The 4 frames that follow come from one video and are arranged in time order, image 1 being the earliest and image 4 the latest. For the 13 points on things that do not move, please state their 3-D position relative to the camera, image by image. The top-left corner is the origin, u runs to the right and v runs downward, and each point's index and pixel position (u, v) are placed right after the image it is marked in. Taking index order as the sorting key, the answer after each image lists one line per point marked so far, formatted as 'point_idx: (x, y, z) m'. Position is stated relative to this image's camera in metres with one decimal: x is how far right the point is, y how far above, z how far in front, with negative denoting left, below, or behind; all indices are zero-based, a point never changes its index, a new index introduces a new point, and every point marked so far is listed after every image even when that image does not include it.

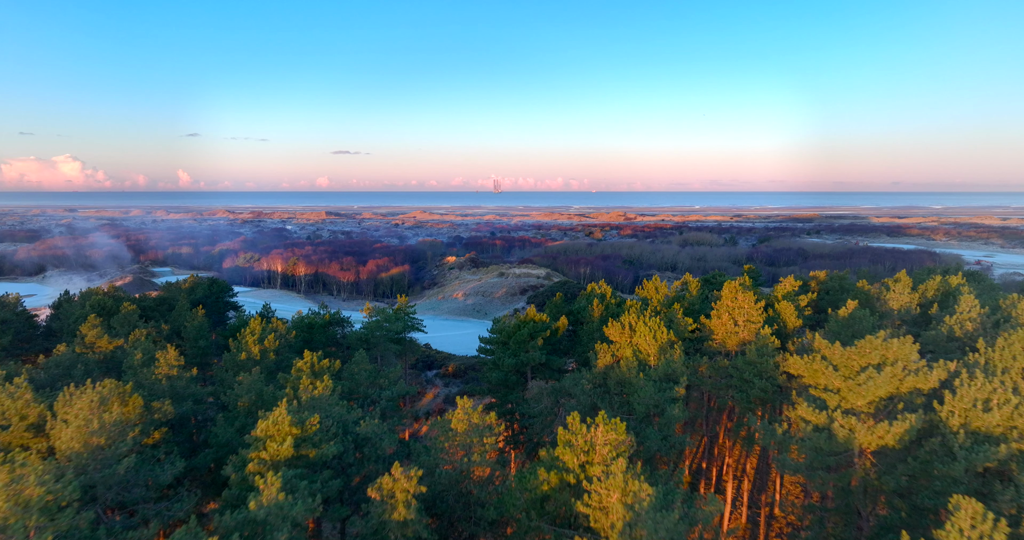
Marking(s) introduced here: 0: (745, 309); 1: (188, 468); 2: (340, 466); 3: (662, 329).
0: (+7.0, -1.2, +14.3) m
1: (-7.3, -4.4, +10.6) m
2: (-3.4, -3.9, +9.5) m
3: (+4.2, -1.7, +13.3) m
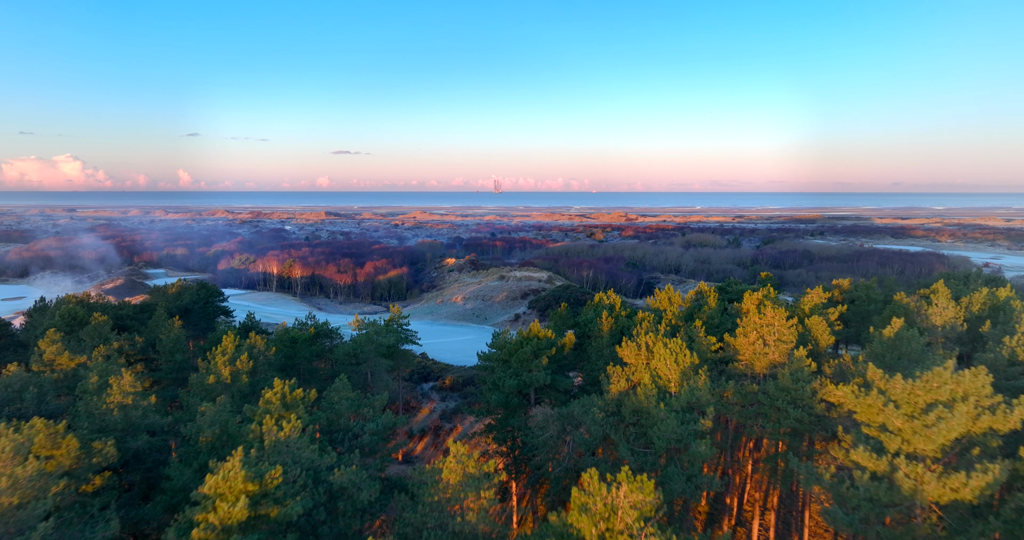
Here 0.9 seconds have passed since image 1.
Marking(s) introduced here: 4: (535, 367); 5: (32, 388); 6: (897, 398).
0: (+7.1, -1.5, +12.8) m
1: (-7.2, -4.8, +9.1) m
2: (-3.4, -4.2, +7.9) m
3: (+4.3, -2.0, +11.8) m
4: (+0.7, -2.9, +14.5) m
5: (-13.0, -3.2, +12.9) m
6: (+7.2, -2.4, +8.8) m
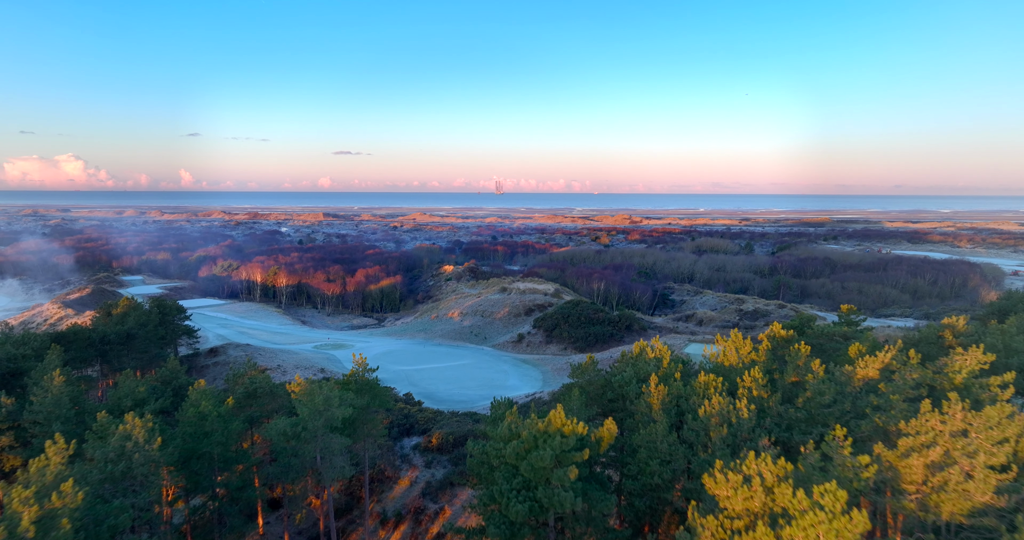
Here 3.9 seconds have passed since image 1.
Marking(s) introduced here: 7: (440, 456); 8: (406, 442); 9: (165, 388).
0: (+7.3, -2.7, +7.5) m
1: (-7.1, -5.8, +3.8) m
2: (-3.2, -5.3, +2.6) m
3: (+4.5, -3.1, +6.5) m
4: (+0.9, -4.1, +9.2) m
5: (-12.9, -4.3, +7.6) m
6: (+7.3, -3.5, +3.5) m
7: (-2.9, -7.3, +18.7) m
8: (-4.5, -7.2, +19.9) m
9: (-11.9, -4.0, +16.2) m
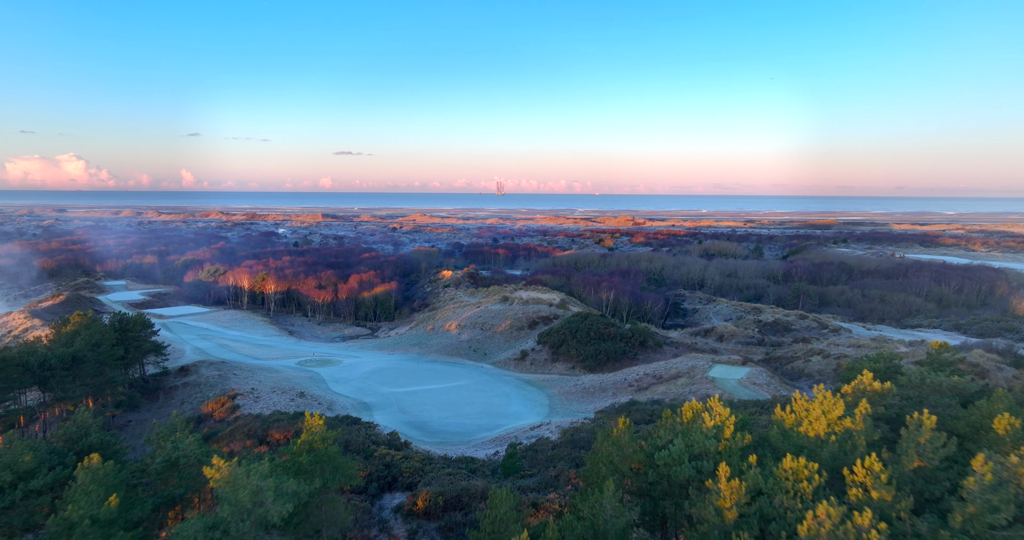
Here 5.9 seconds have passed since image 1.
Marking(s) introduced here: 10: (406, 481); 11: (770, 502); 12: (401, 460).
0: (+7.4, -3.4, +3.8) m
1: (-7.0, -6.5, +0.2) m
2: (-3.1, -6.0, -1.0) m
3: (+4.6, -3.9, +2.8) m
4: (+1.0, -4.8, +5.5) m
5: (-12.8, -5.0, +4.0) m
6: (+7.4, -4.2, -0.2) m
7: (-2.7, -8.1, +15.1) m
8: (-4.3, -7.9, +16.2) m
9: (-11.7, -4.7, +12.5) m
10: (-3.8, -7.6, +17.0) m
11: (+4.5, -3.9, +8.1) m
12: (-4.3, -7.3, +18.5) m
